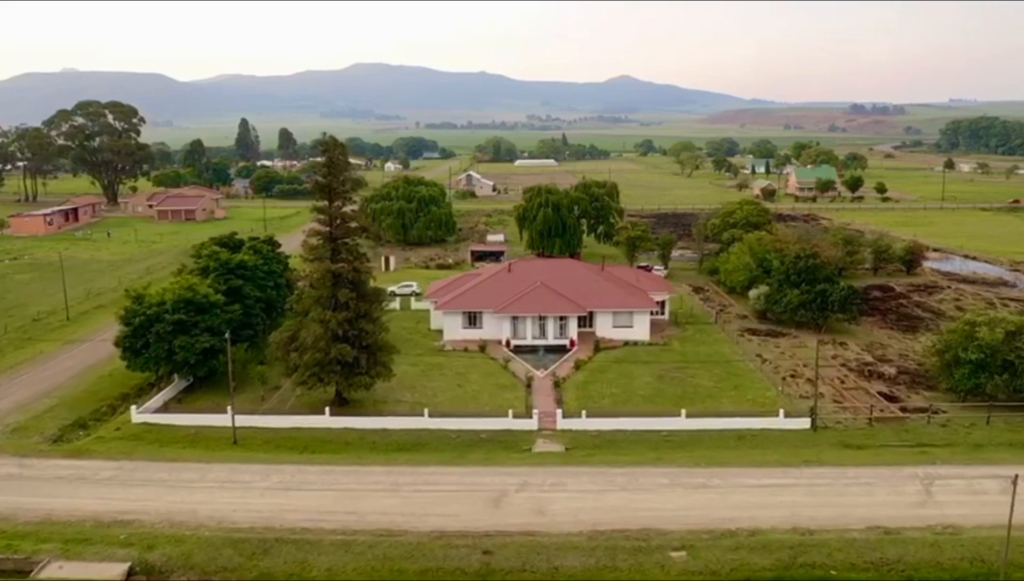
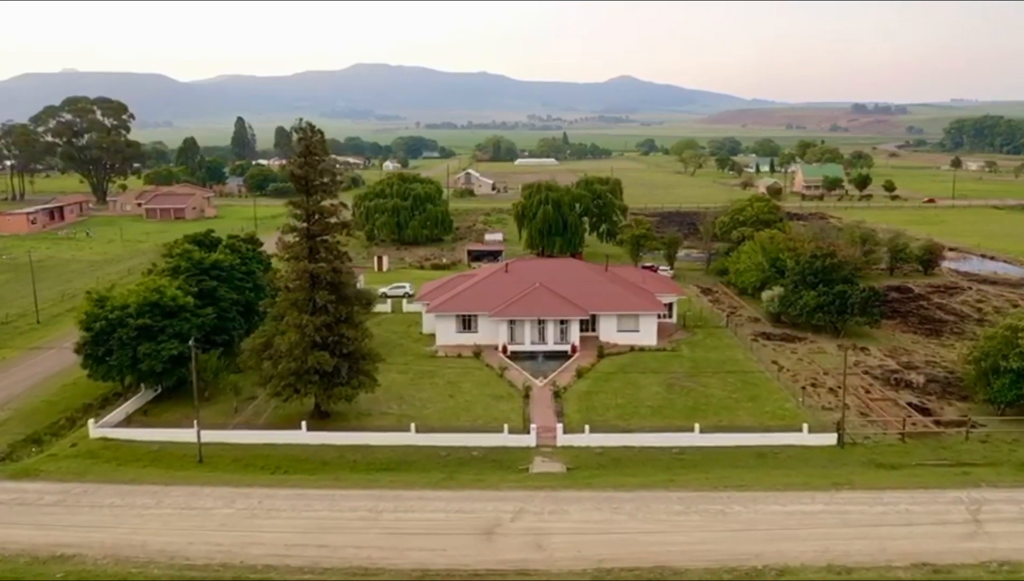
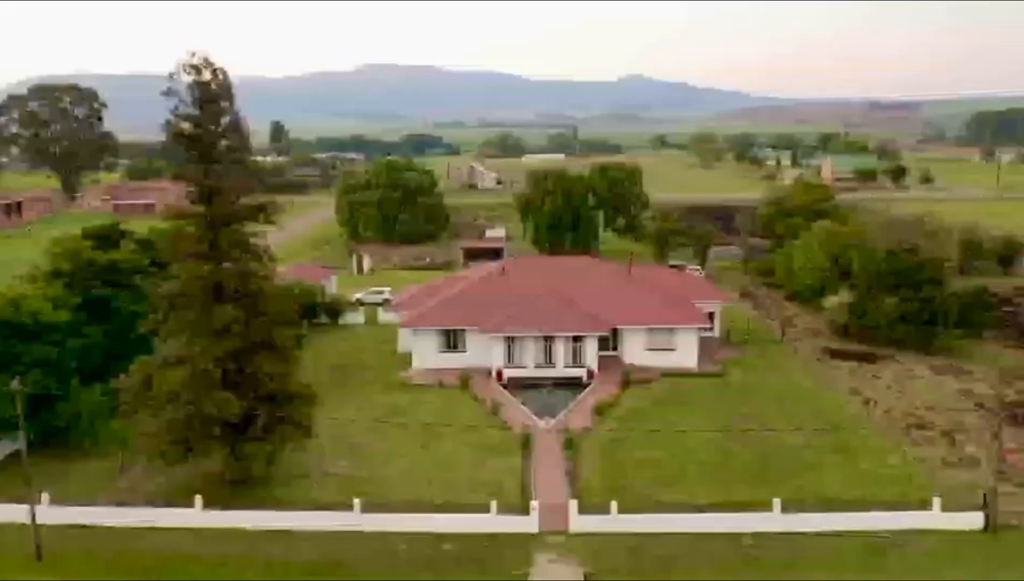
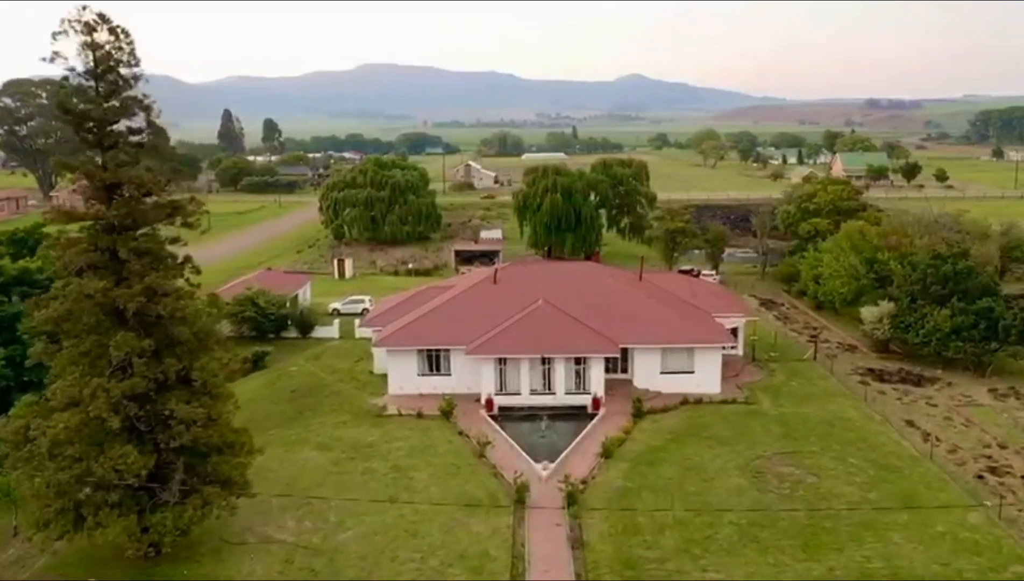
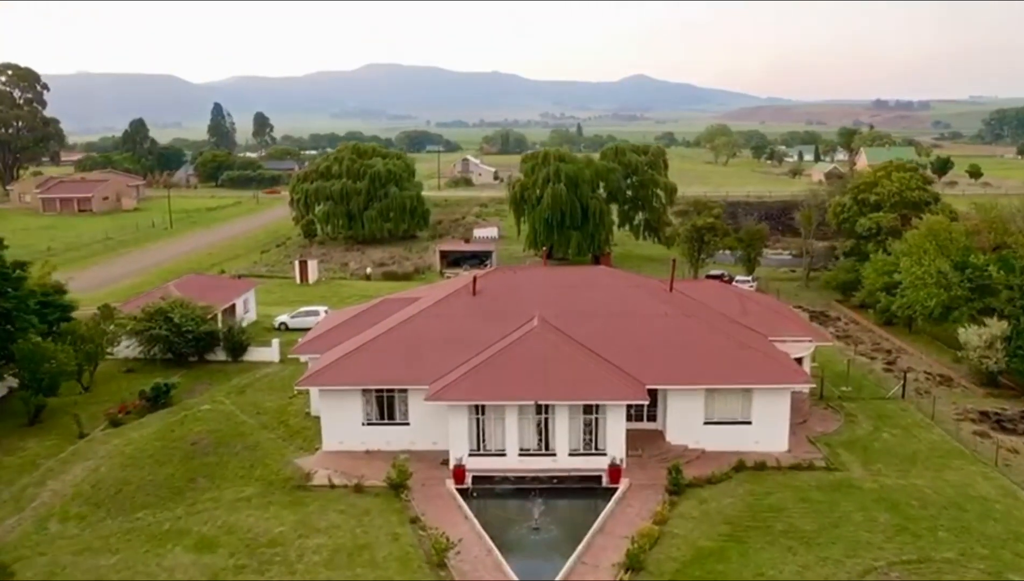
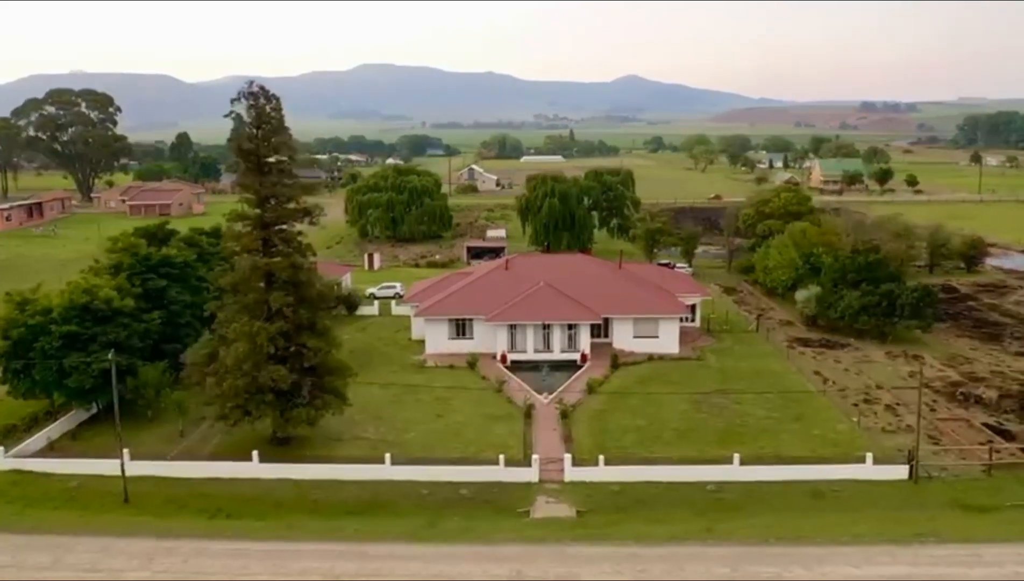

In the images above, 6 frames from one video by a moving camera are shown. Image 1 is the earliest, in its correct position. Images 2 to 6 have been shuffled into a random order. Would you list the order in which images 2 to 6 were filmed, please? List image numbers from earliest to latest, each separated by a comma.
2, 6, 3, 4, 5
